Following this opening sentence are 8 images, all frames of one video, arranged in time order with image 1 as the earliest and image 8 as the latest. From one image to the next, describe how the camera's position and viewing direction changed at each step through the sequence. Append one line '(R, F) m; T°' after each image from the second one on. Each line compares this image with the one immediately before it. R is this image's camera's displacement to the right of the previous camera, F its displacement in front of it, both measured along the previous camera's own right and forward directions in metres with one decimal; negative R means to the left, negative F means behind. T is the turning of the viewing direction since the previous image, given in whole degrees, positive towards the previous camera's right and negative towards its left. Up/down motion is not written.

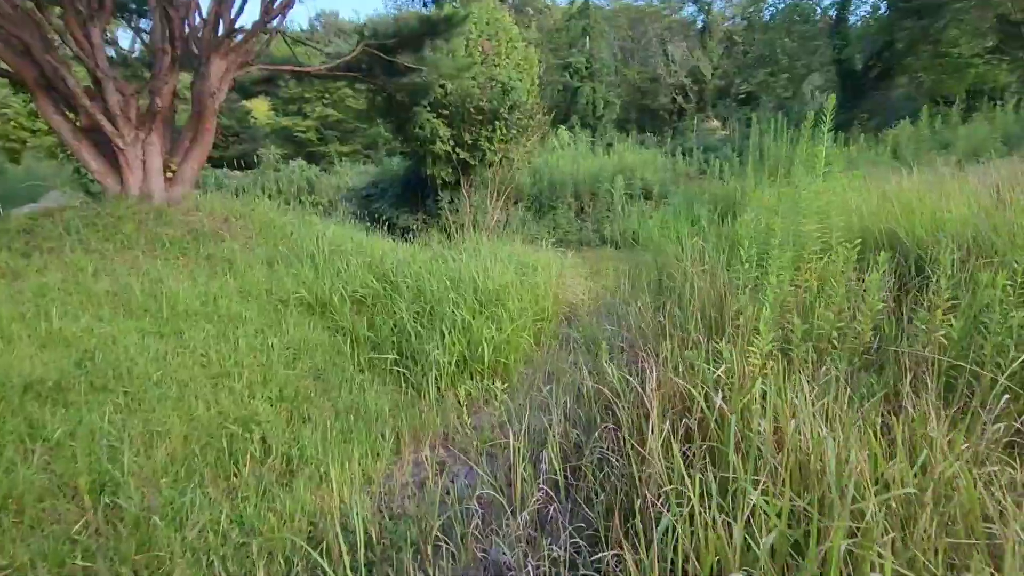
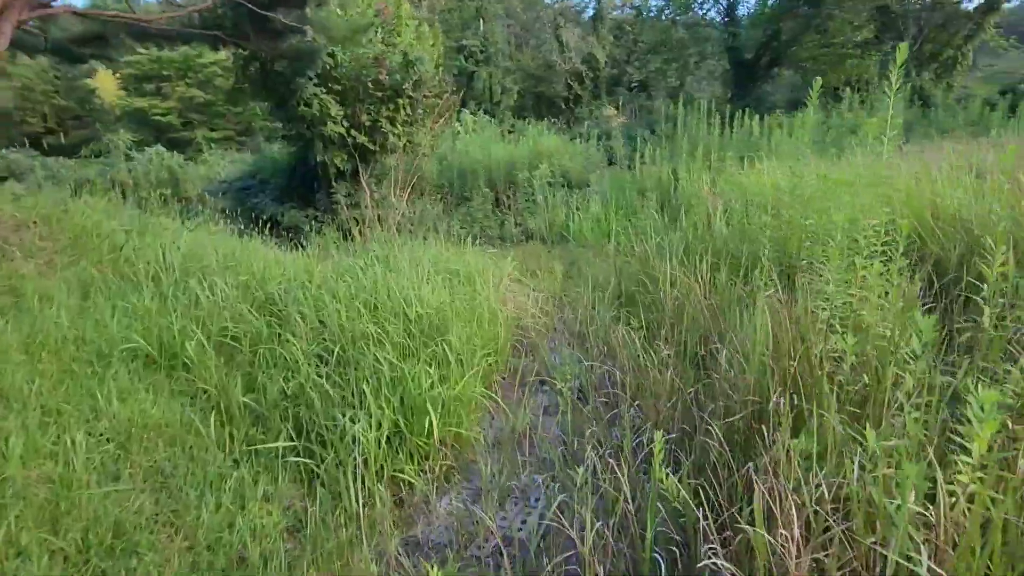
(-0.2, +1.0) m; +10°
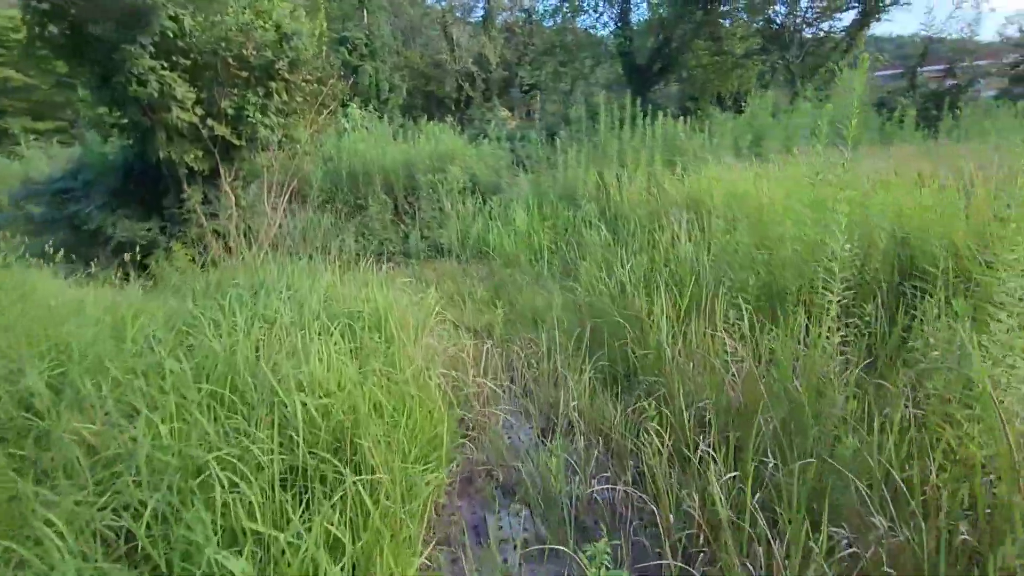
(-0.2, +1.1) m; +11°
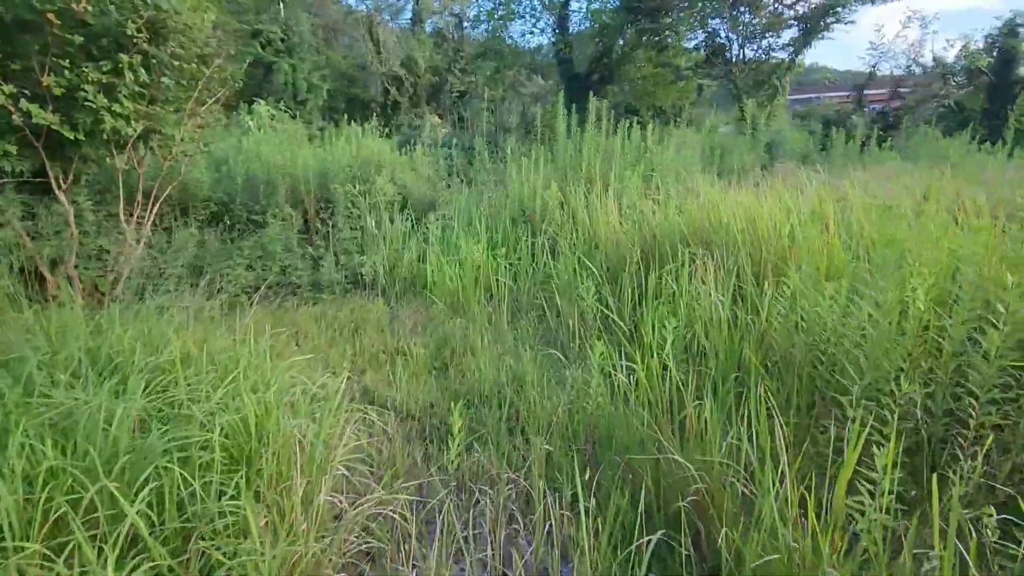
(-0.1, +1.3) m; +7°
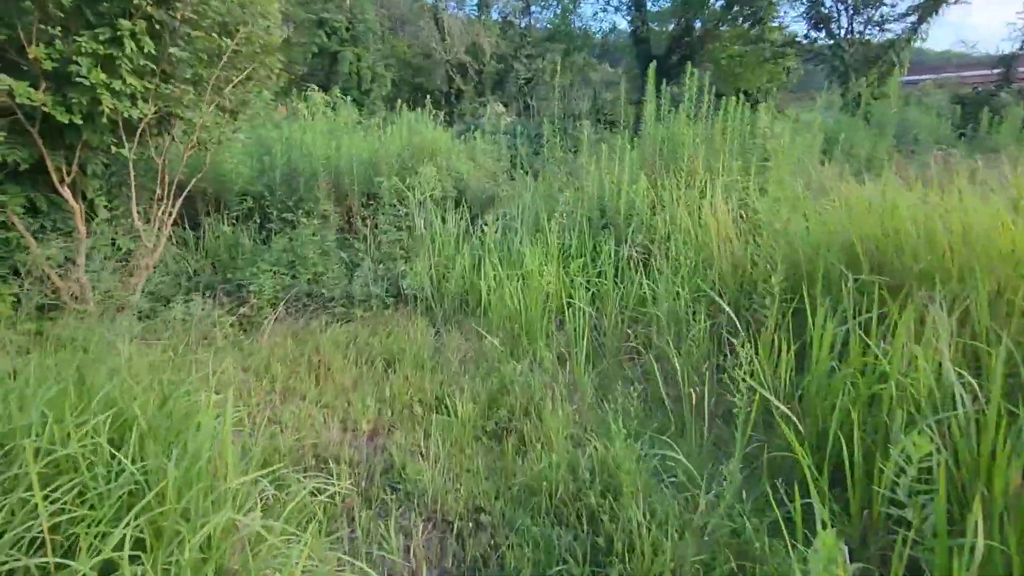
(-0.1, +1.0) m; -6°
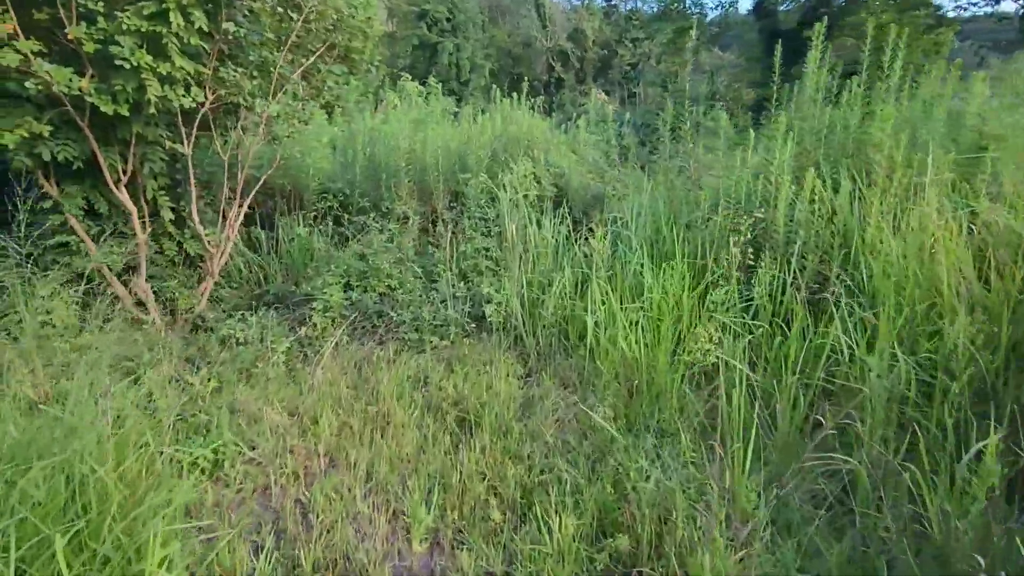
(-0.1, +0.9) m; -9°
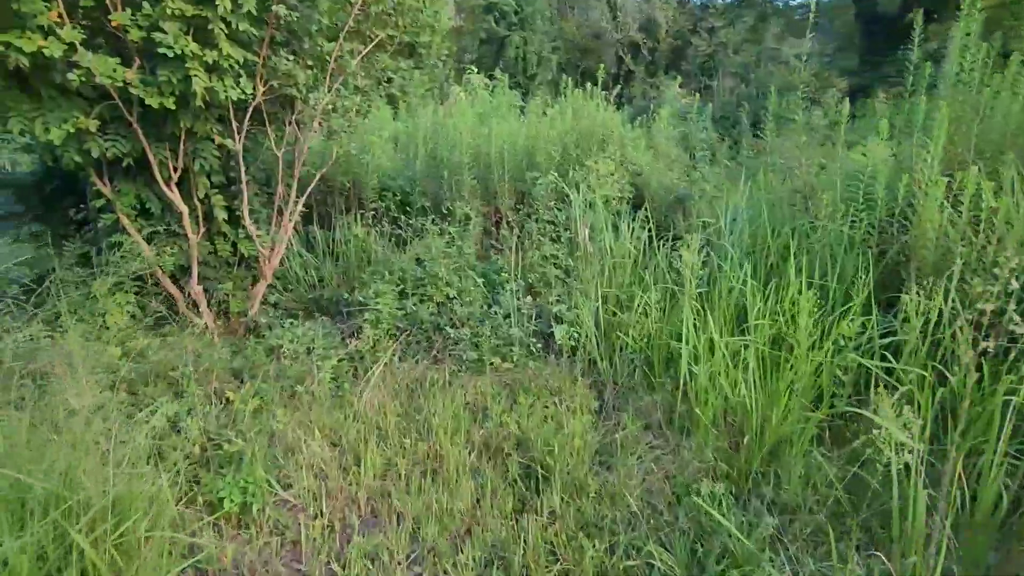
(-0.1, +0.4) m; -6°
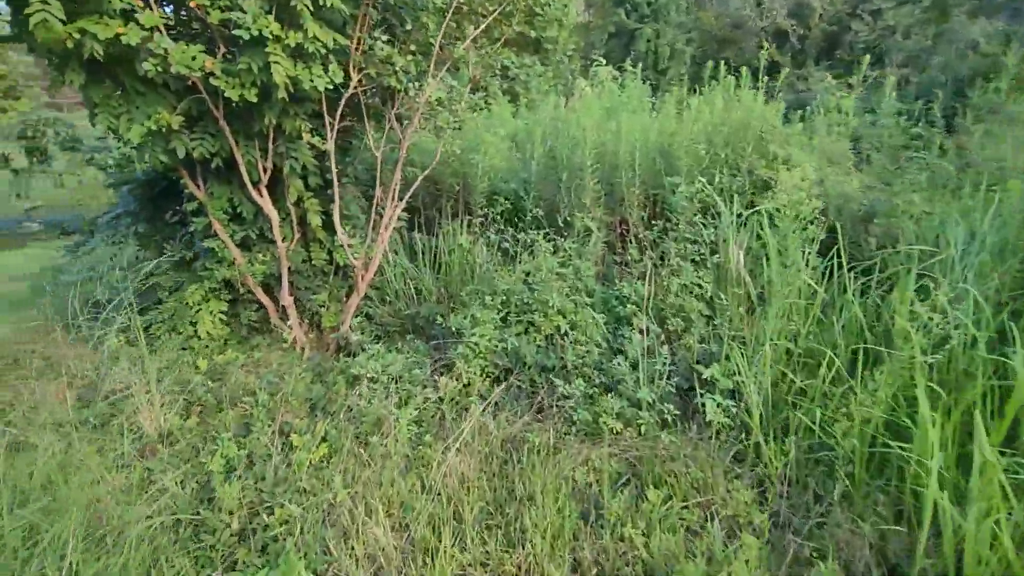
(-0.1, +0.7) m; -12°
